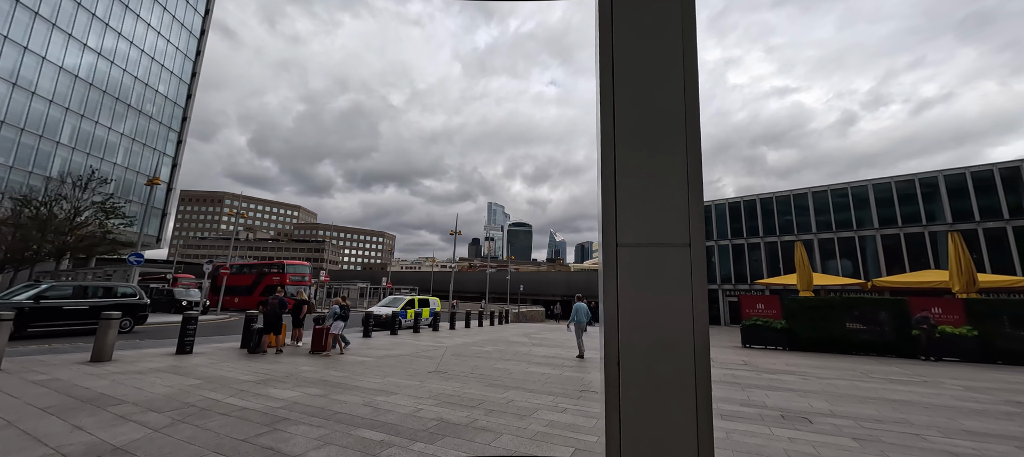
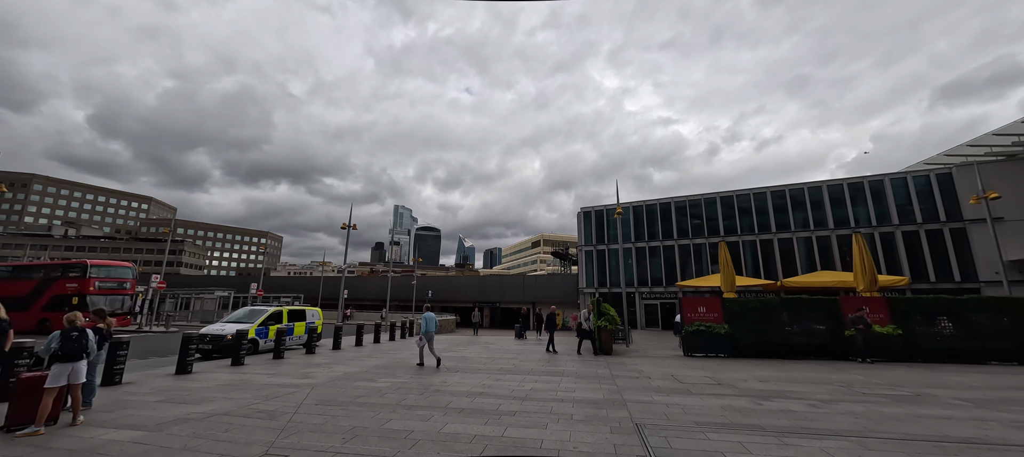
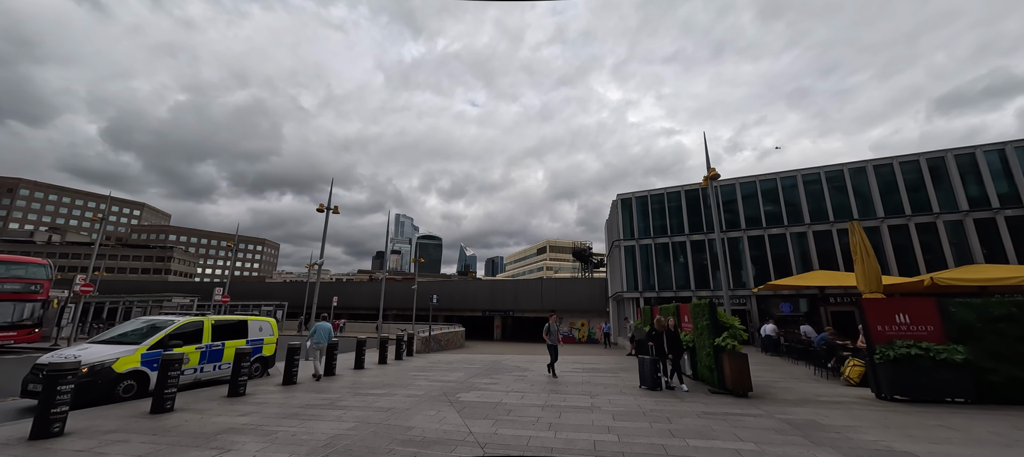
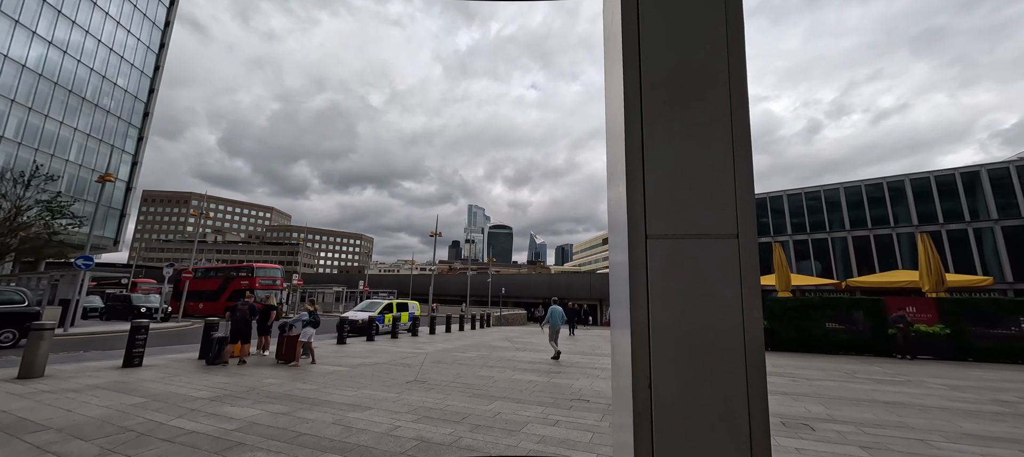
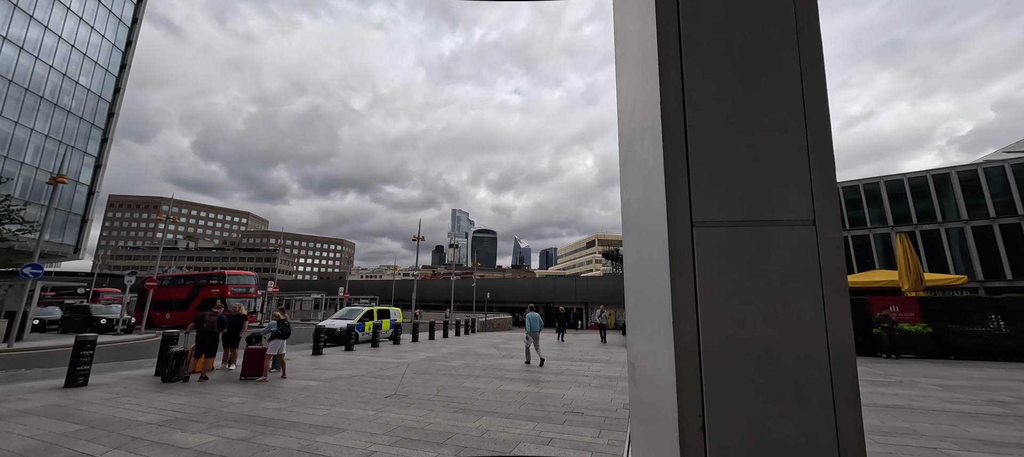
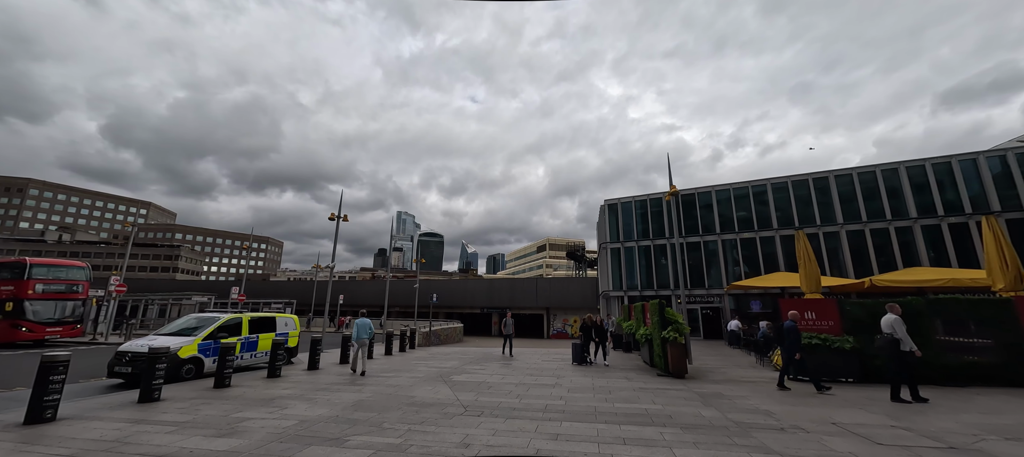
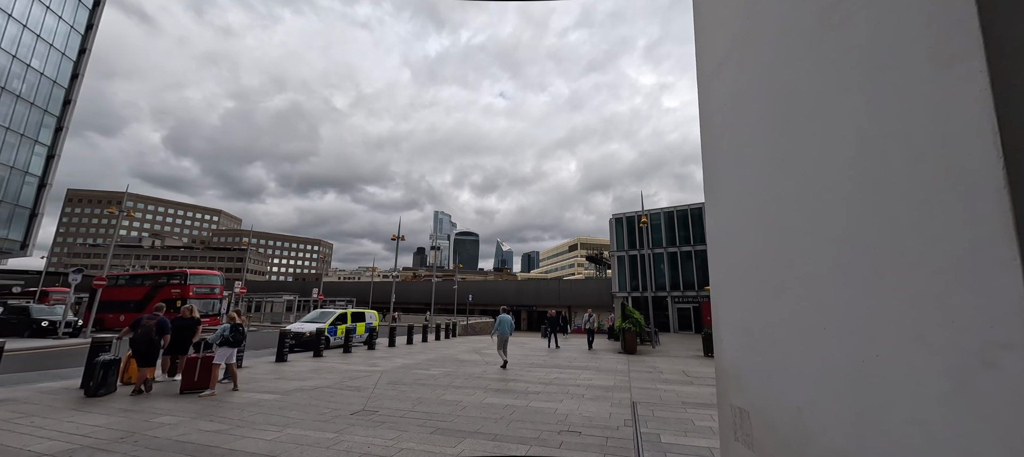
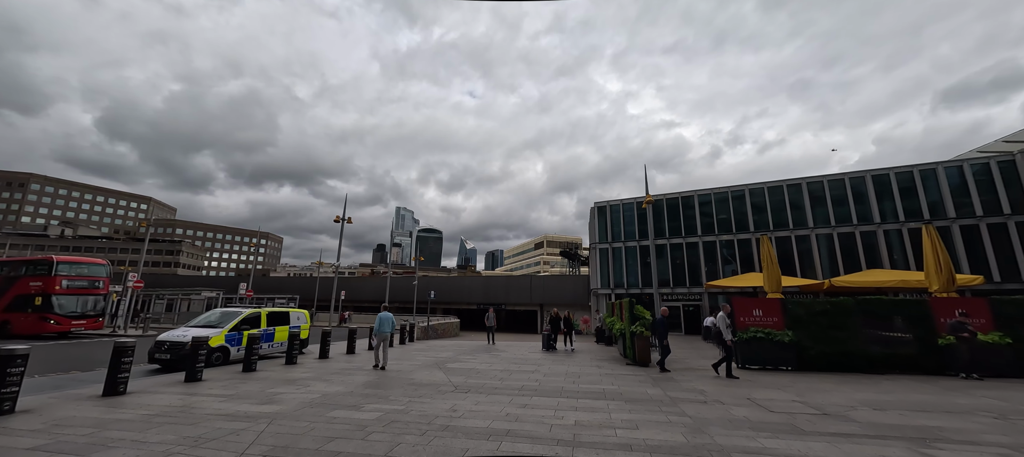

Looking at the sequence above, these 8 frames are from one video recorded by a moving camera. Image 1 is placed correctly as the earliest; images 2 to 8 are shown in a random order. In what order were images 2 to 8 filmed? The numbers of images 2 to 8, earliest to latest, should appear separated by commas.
4, 5, 7, 2, 8, 6, 3
